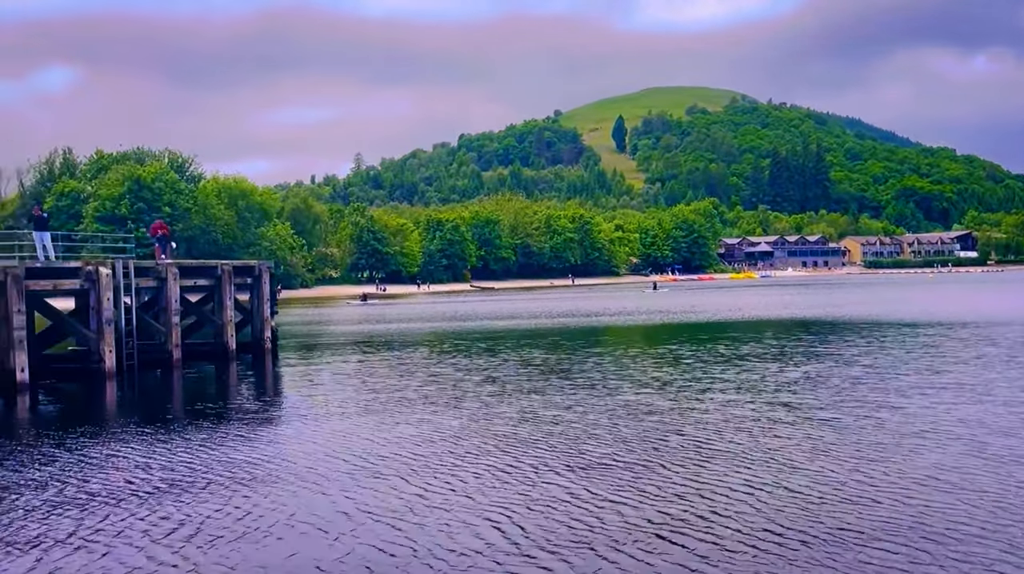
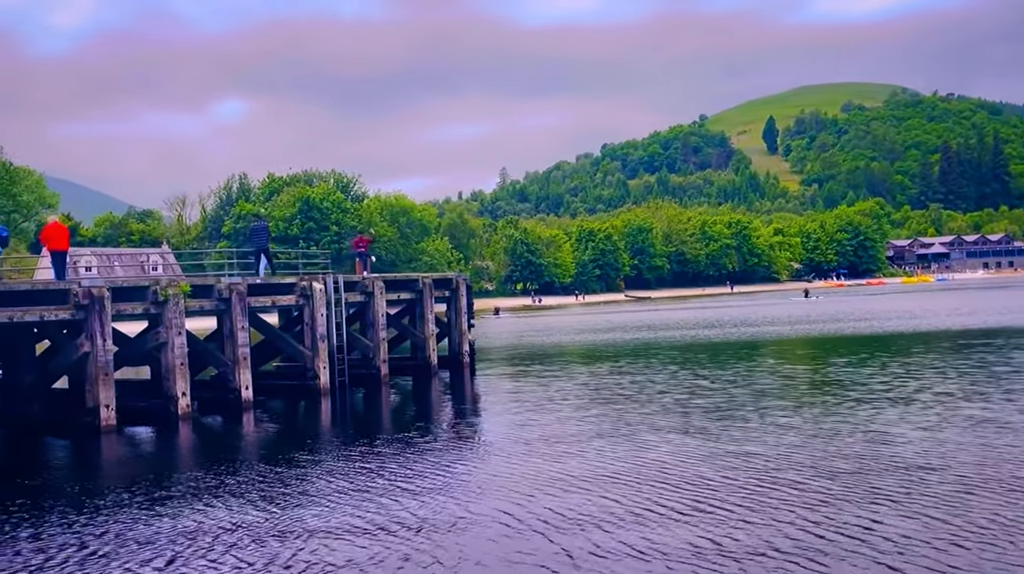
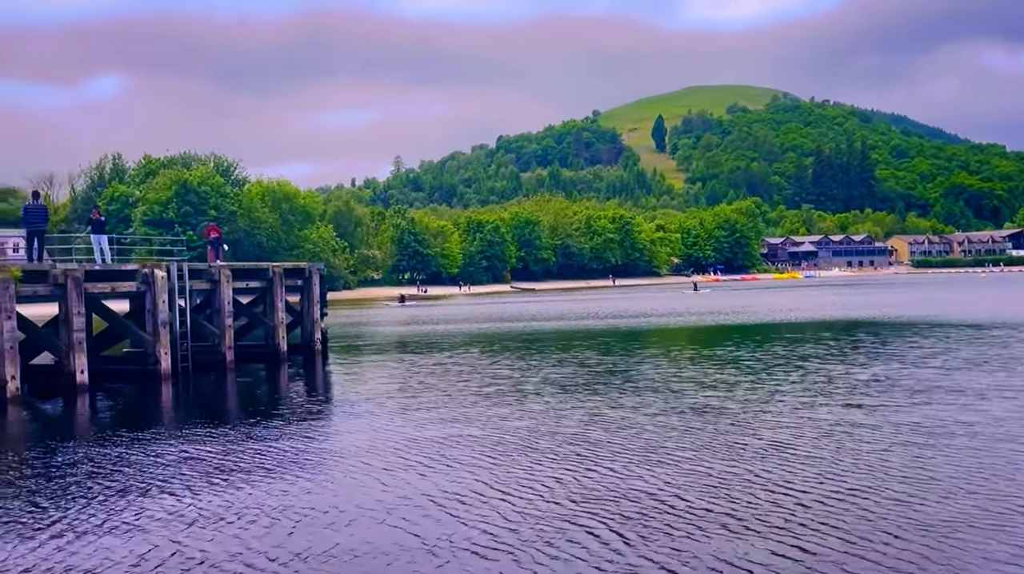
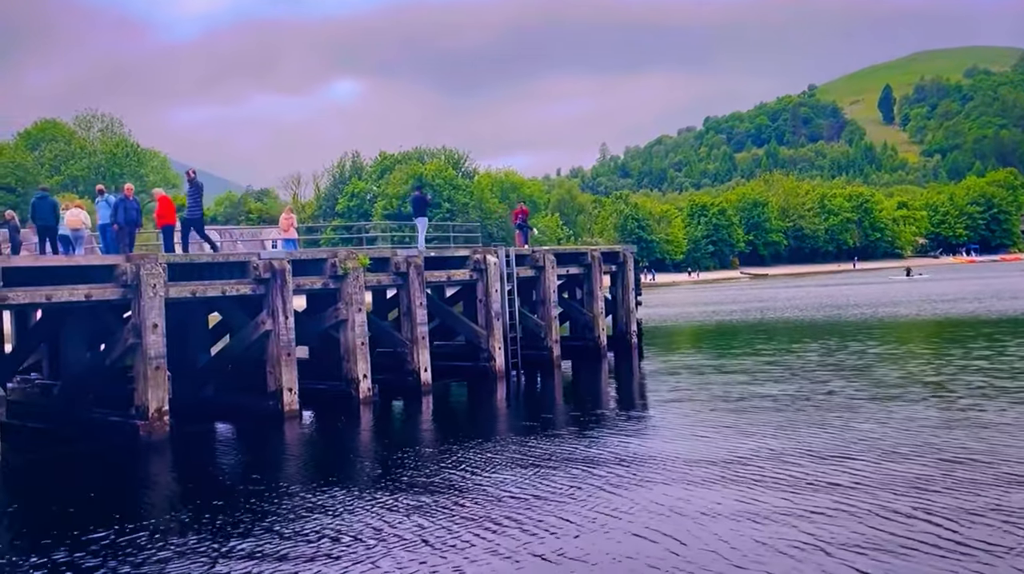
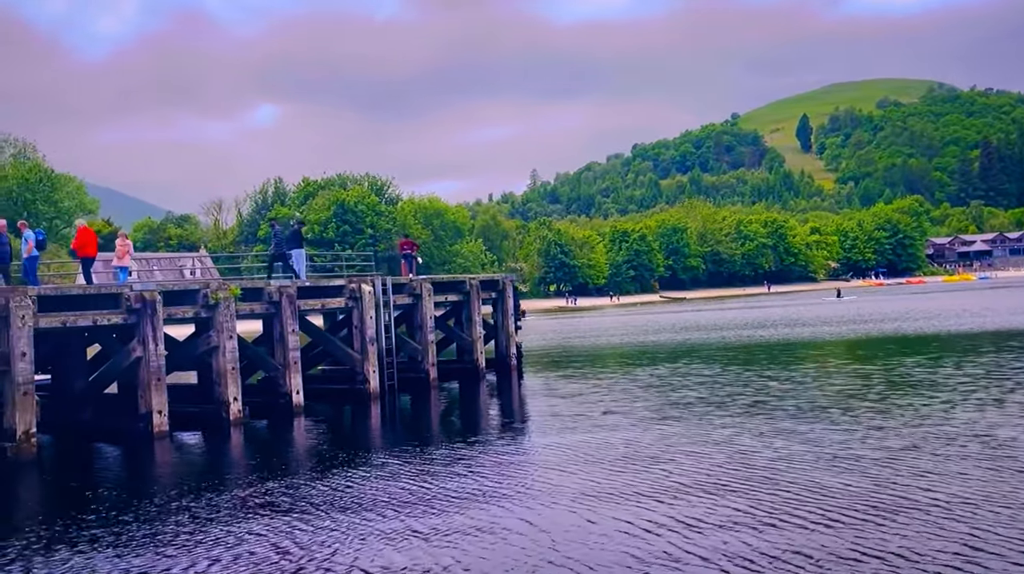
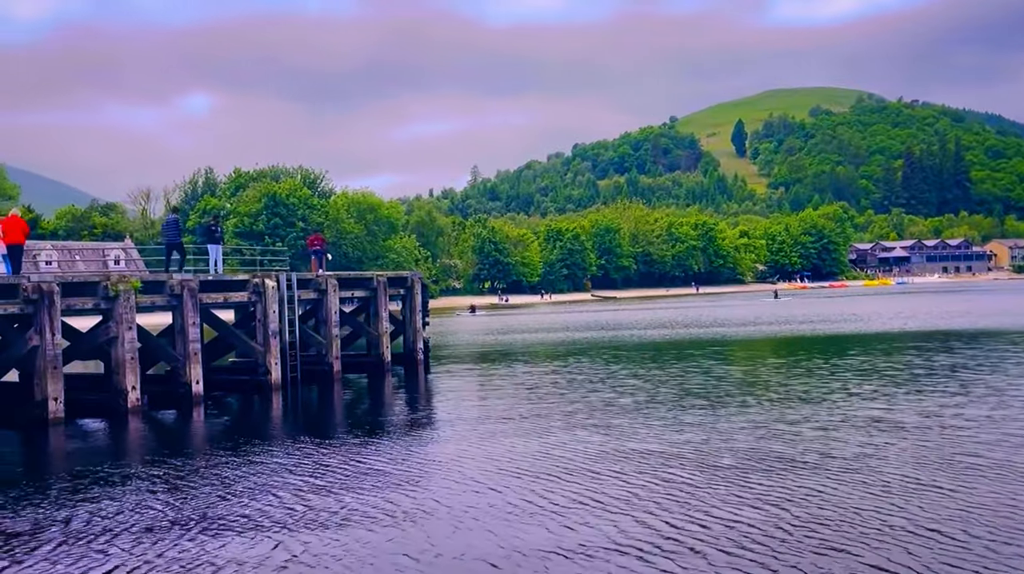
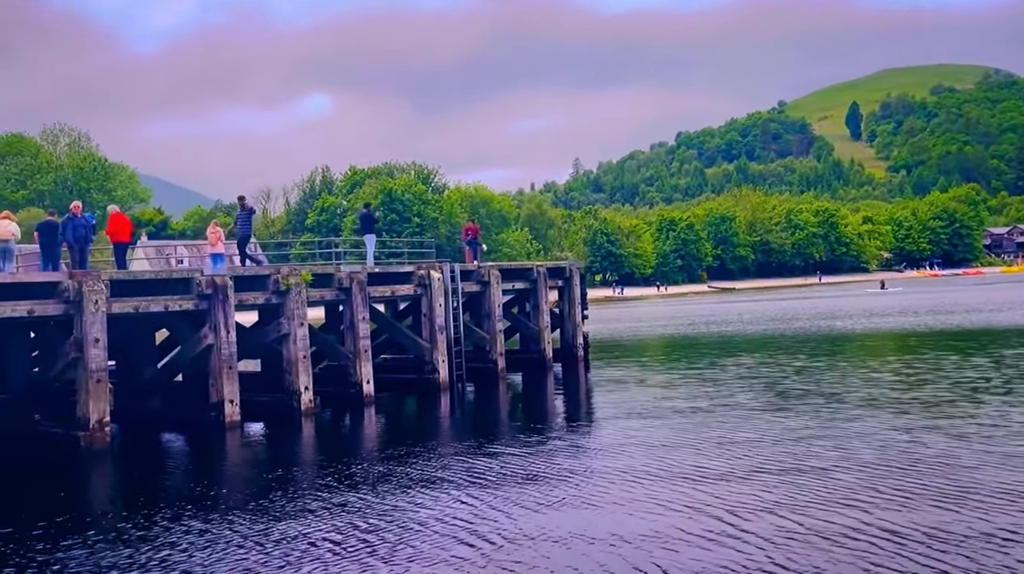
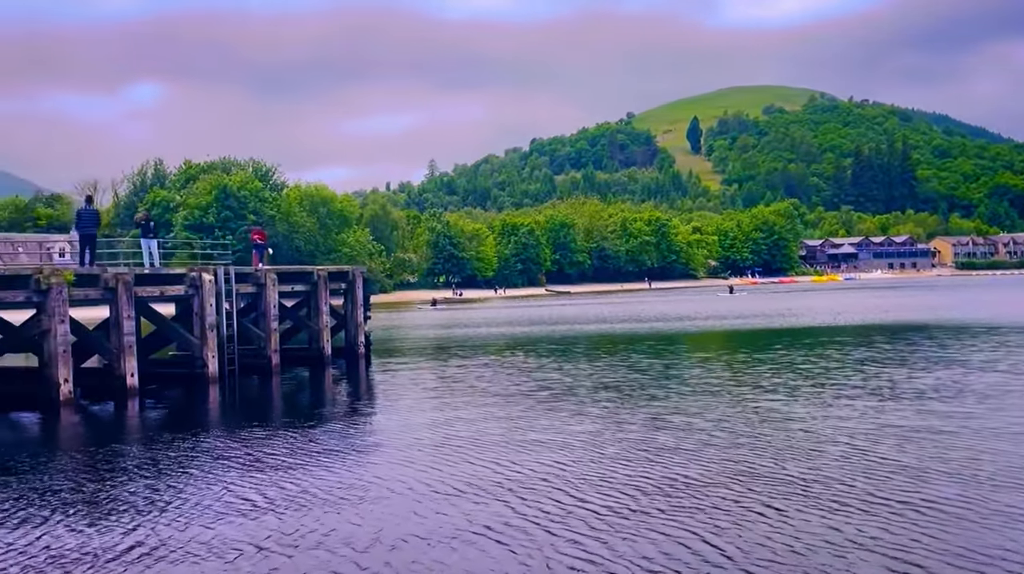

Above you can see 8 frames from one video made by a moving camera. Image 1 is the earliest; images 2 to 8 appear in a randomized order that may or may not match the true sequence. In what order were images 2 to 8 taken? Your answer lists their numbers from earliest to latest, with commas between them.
3, 8, 6, 2, 5, 7, 4
